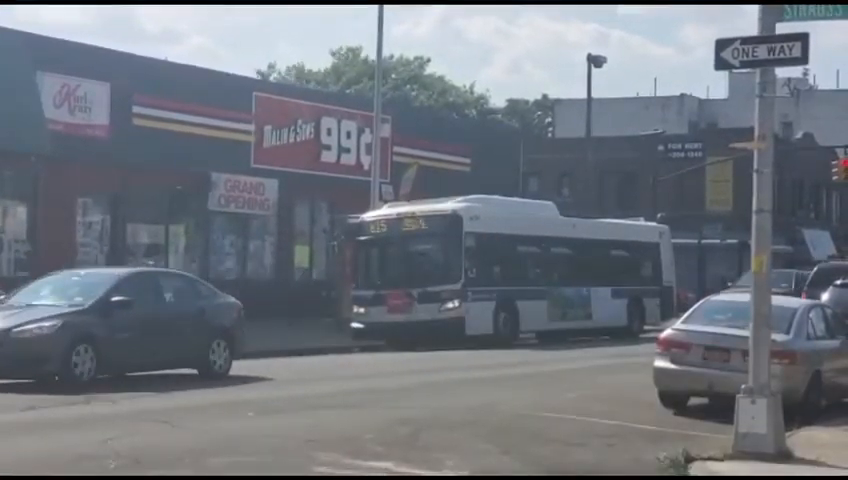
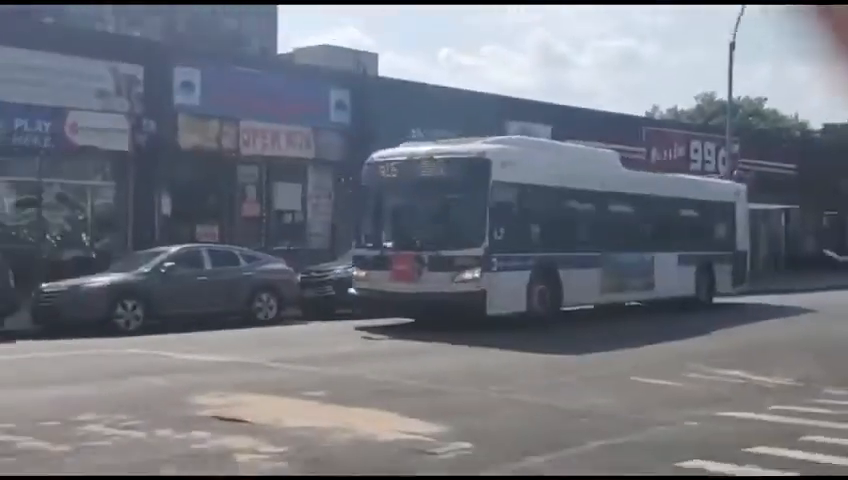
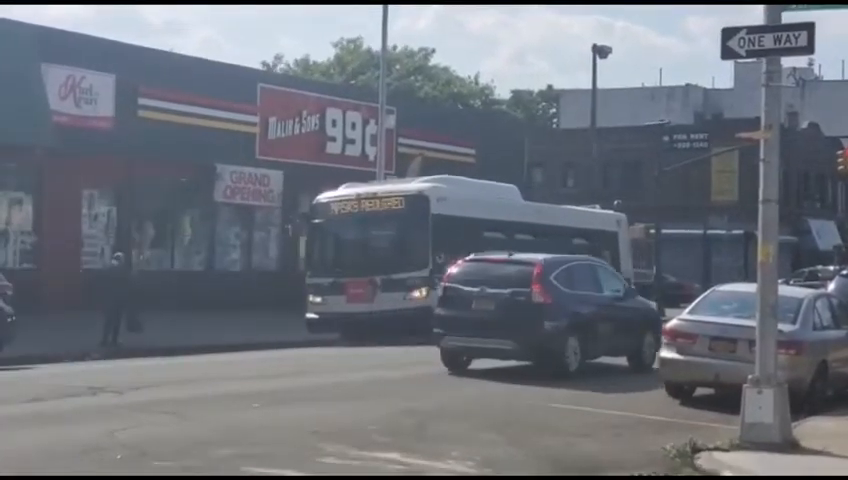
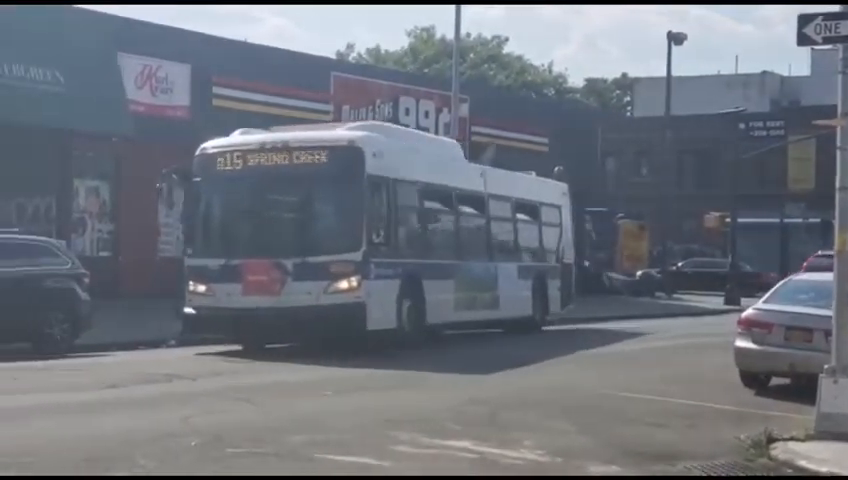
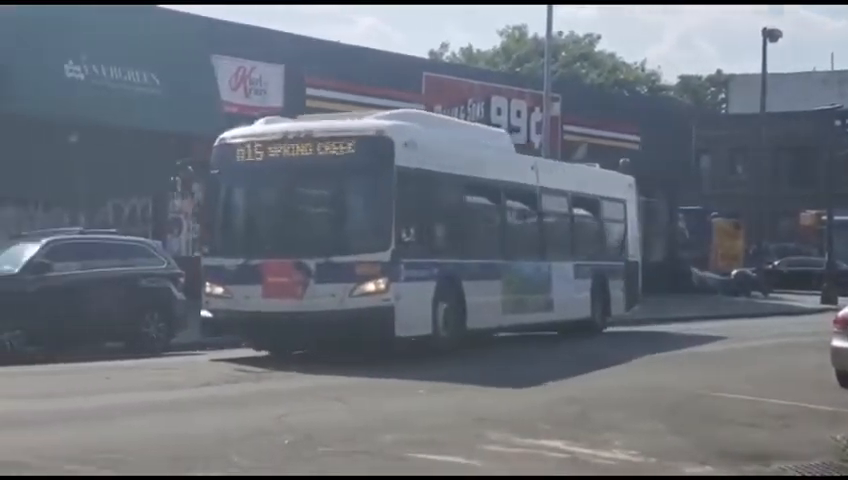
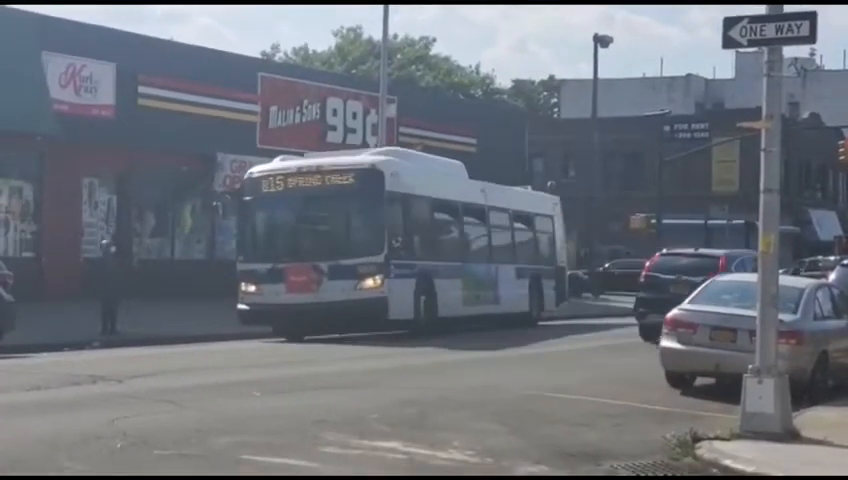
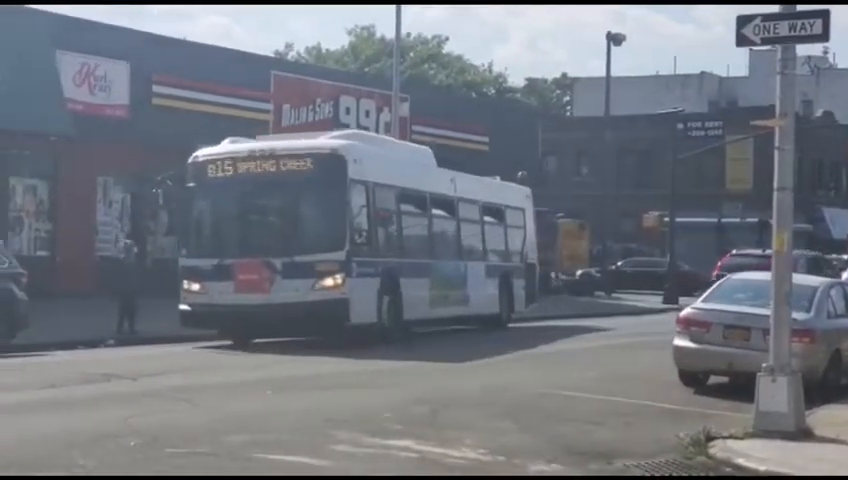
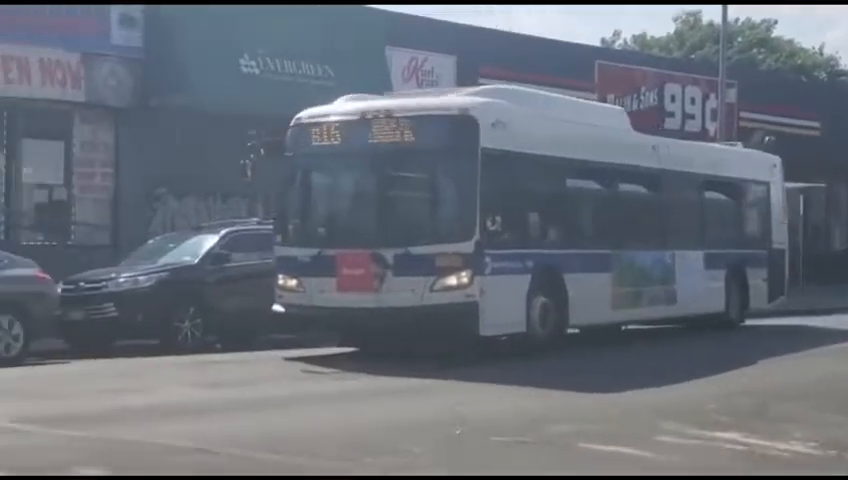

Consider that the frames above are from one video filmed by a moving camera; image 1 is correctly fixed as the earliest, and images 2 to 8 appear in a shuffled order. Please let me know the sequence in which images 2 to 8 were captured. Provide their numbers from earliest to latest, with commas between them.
3, 6, 7, 4, 5, 8, 2
